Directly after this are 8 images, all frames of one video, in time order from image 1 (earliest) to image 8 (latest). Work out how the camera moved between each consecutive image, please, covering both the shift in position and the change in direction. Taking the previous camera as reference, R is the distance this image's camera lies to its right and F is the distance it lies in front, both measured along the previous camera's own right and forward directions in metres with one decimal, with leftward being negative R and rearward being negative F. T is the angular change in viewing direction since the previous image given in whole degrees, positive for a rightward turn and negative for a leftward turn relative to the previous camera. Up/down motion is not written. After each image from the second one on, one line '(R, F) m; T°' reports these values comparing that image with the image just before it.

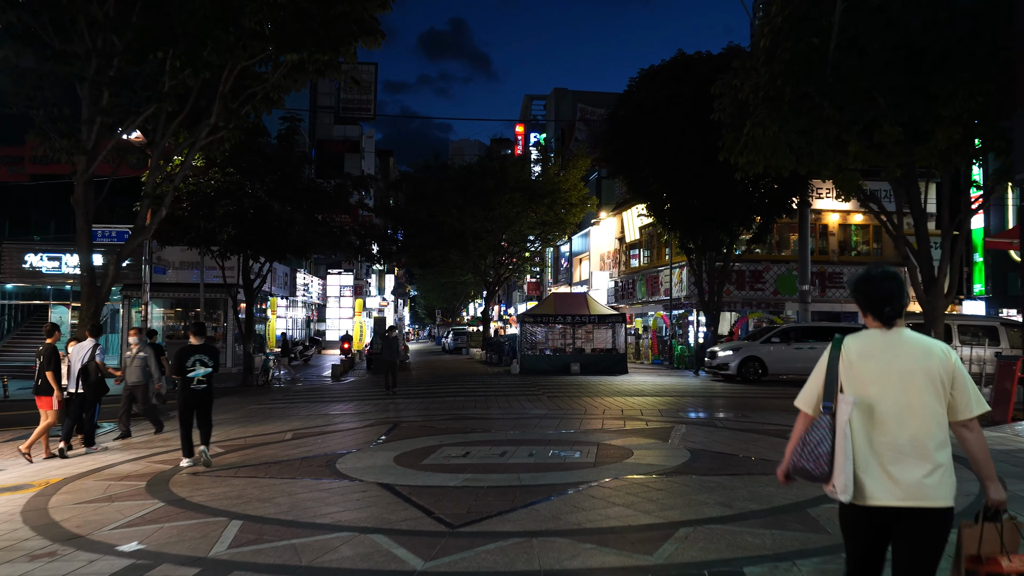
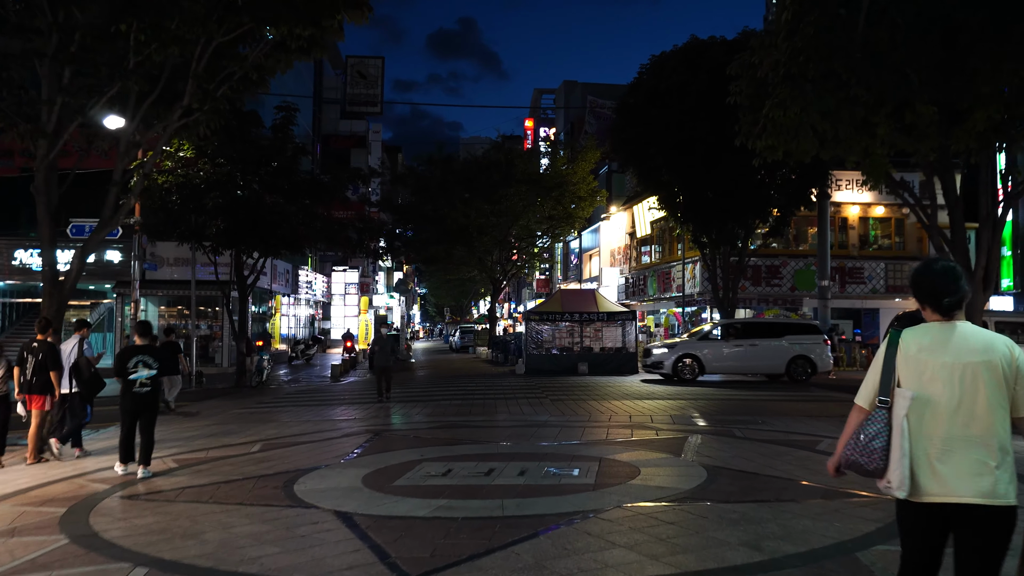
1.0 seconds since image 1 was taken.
(+0.2, +1.1) m; -1°
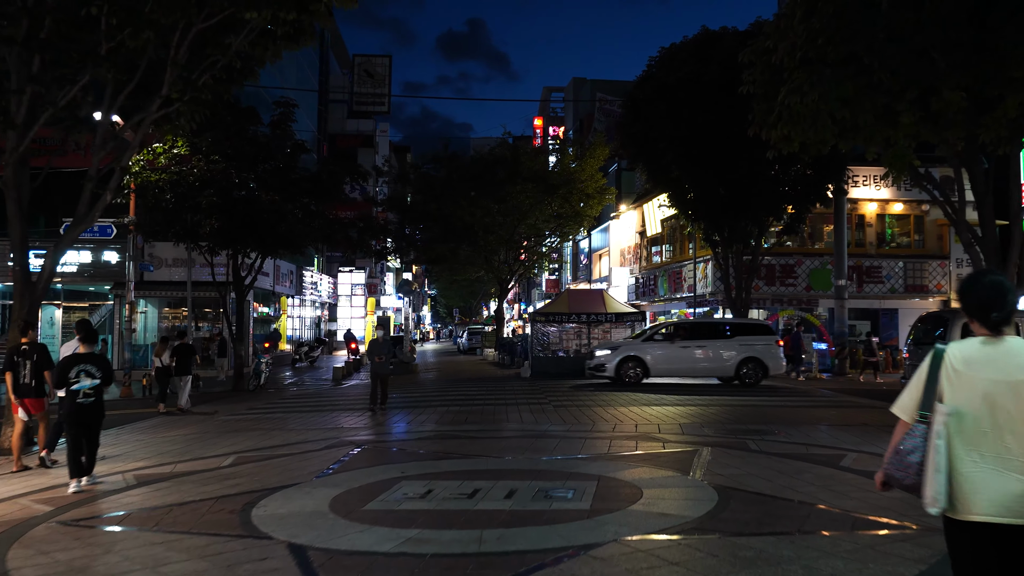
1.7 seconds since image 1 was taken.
(+0.2, +0.8) m; -1°
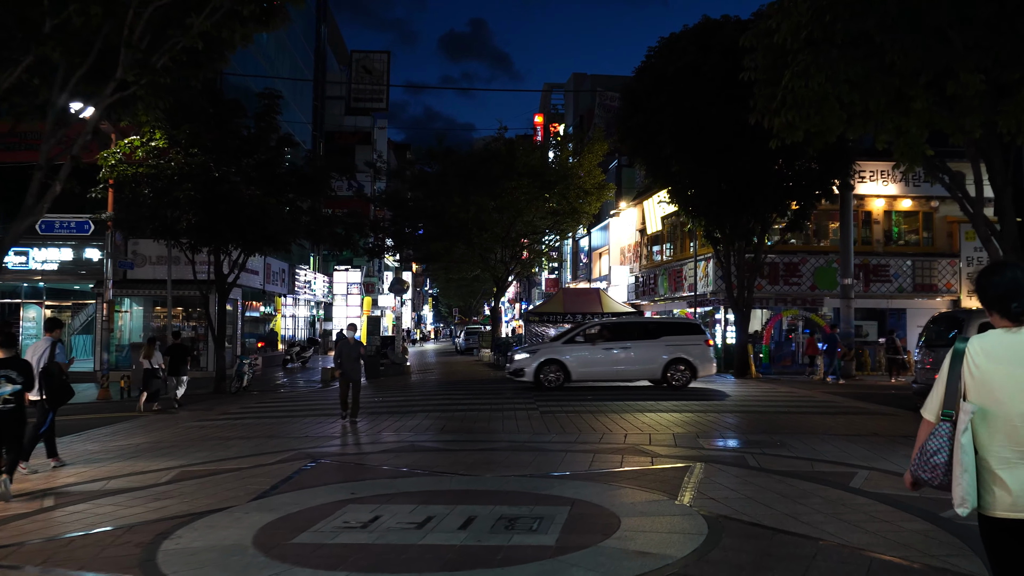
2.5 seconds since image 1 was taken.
(+0.3, +0.9) m; 0°
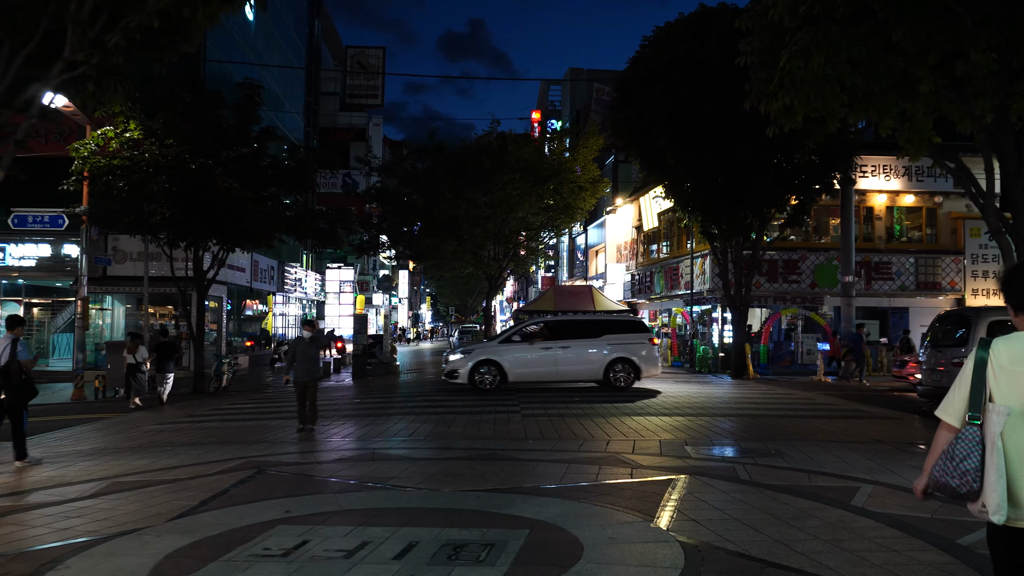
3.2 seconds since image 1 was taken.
(+0.3, +0.8) m; 0°
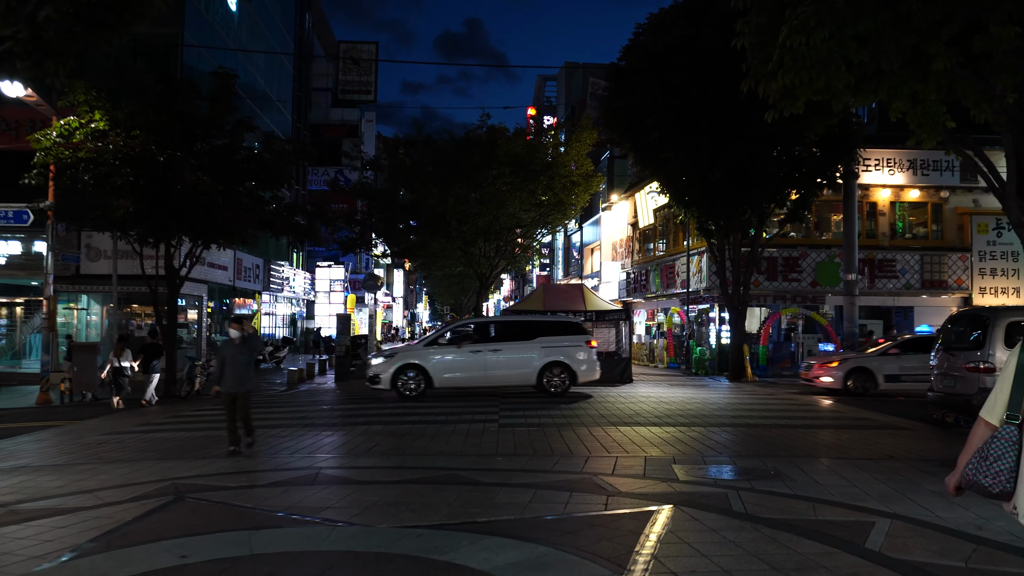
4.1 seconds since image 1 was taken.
(+0.3, +1.0) m; 0°
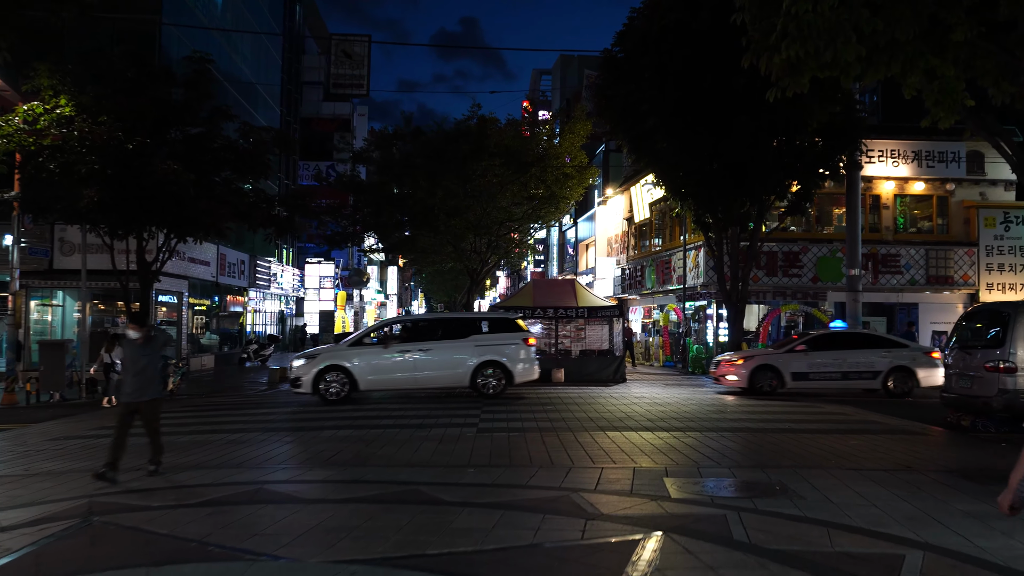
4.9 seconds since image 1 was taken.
(+0.2, +0.9) m; 0°
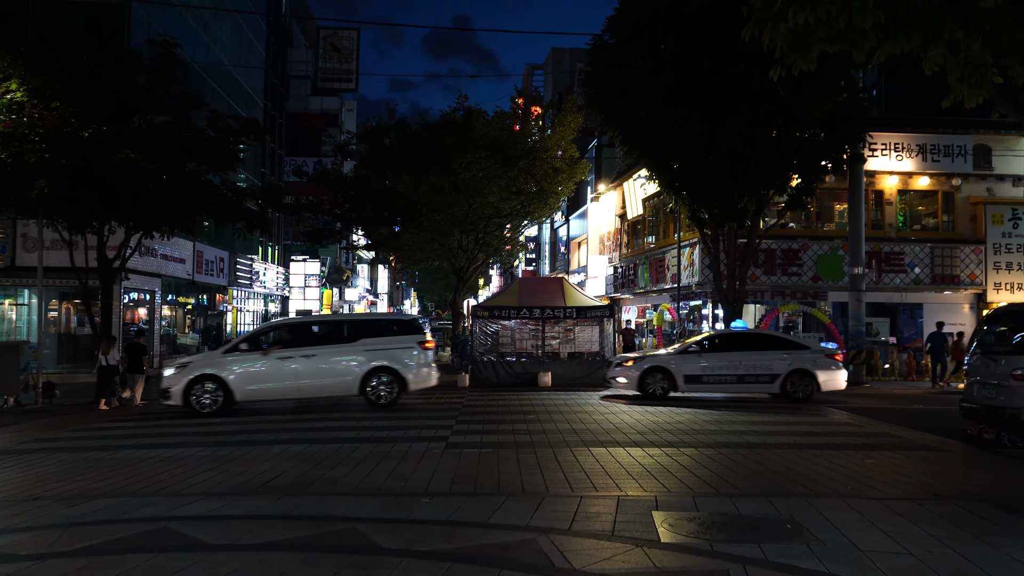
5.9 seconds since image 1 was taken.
(+0.2, +1.1) m; 0°
